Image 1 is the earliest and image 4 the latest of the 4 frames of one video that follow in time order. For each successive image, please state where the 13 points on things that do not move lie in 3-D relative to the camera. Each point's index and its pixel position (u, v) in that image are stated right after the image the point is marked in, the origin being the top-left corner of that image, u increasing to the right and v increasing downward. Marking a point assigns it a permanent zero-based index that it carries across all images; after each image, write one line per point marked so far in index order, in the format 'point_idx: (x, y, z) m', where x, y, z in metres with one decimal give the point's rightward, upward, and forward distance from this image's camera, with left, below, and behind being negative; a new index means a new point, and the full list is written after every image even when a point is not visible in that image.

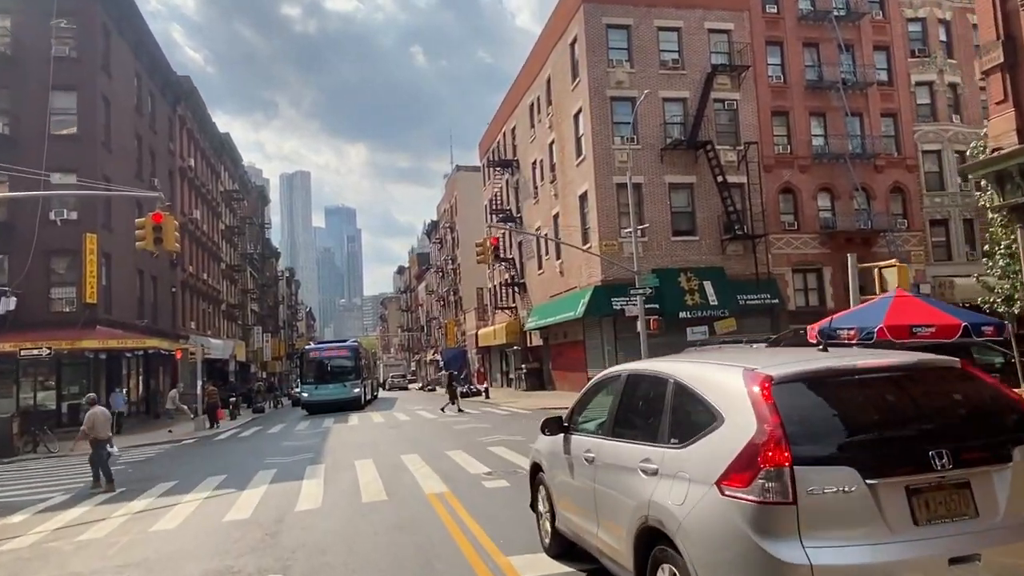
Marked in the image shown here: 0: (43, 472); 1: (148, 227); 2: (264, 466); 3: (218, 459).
0: (-12.8, -5.0, +19.6) m
1: (-9.2, +1.6, +18.2) m
2: (-5.5, -4.0, +16.1) m
3: (-7.6, -4.4, +18.6) m
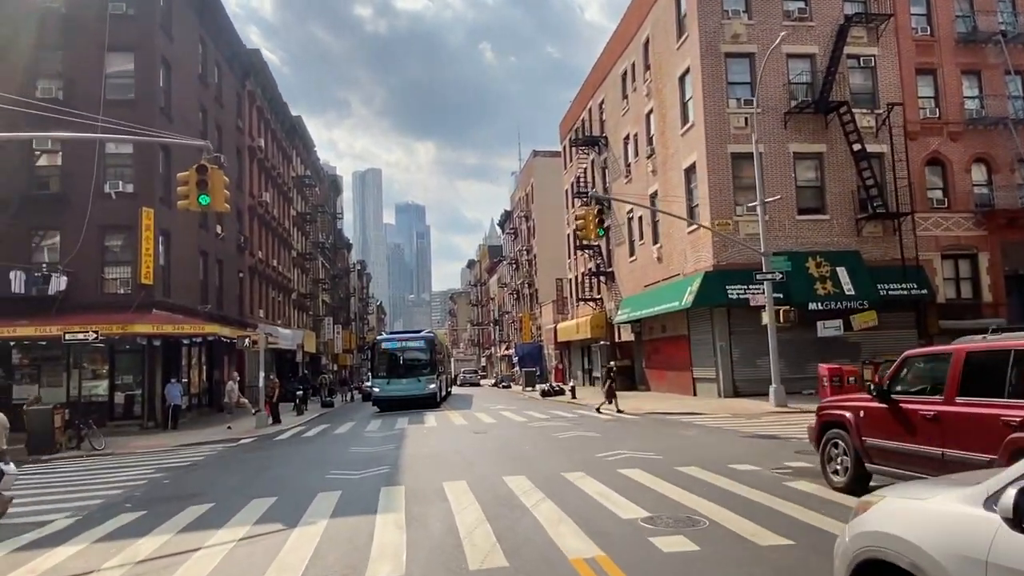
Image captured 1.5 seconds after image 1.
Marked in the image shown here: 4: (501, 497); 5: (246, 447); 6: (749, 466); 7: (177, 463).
0: (-10.2, -4.3, +16.6) m
1: (-6.6, +2.2, +14.8) m
2: (-3.2, -3.4, +12.4) m
3: (-5.0, -3.7, +15.1) m
4: (-0.1, -2.9, +10.1) m
5: (-7.2, -4.3, +19.7) m
6: (+4.0, -3.0, +12.1) m
7: (-8.1, -4.2, +17.5) m
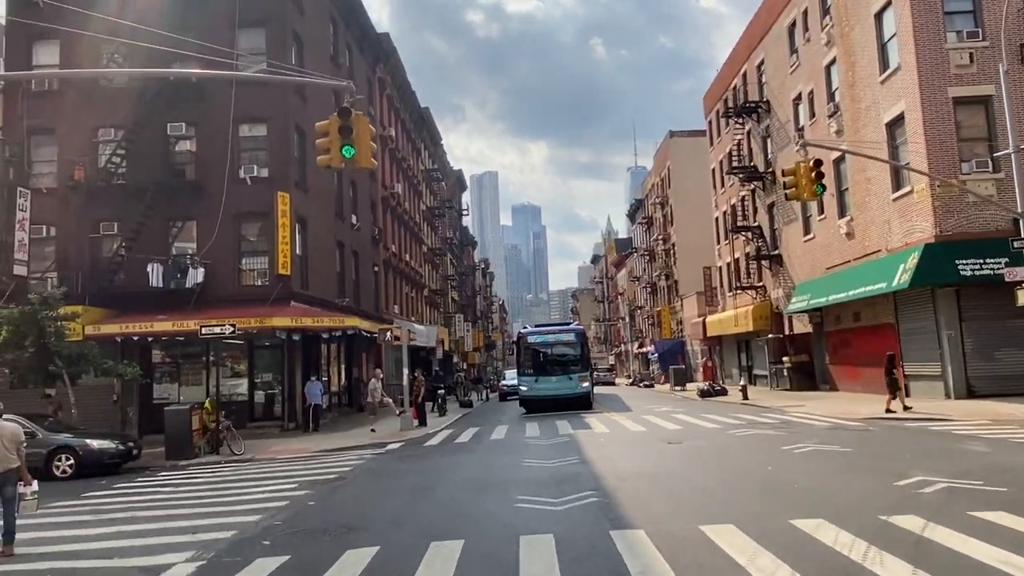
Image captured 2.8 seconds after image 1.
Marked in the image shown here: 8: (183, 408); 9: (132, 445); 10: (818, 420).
0: (-6.1, -4.0, +14.3) m
1: (-3.0, +2.7, +12.0) m
2: (+0.1, -2.9, +9.1) m
3: (-1.2, -3.3, +12.0) m
4: (+2.7, -2.4, +6.3) m
5: (-2.6, -3.9, +16.9) m
6: (+7.1, -2.3, +7.5) m
7: (-3.9, -3.8, +14.8) m
8: (-8.9, -3.2, +19.5) m
9: (-9.5, -3.9, +18.1) m
10: (+8.5, -3.7, +19.9) m
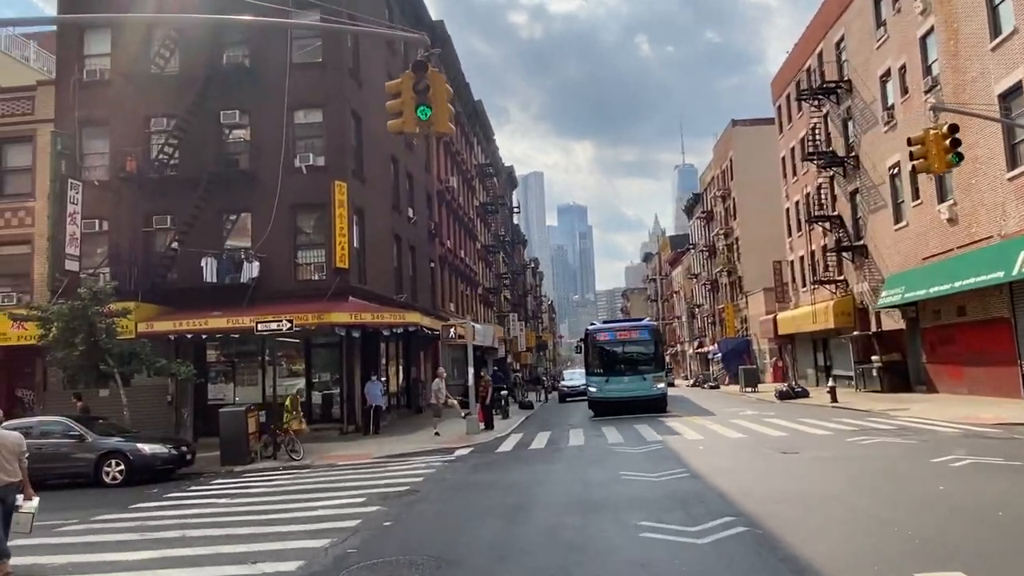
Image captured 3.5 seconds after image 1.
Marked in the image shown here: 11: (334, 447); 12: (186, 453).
0: (-4.4, -3.8, +12.8) m
1: (-1.5, +2.9, +10.3) m
2: (+1.4, -2.6, +7.2) m
3: (+0.3, -3.1, +10.3) m
4: (+3.9, -2.1, +4.3) m
5: (-0.8, -3.7, +15.2) m
6: (+8.3, -2.0, +5.3) m
7: (-2.2, -3.6, +13.2) m
8: (-6.9, -3.1, +18.2) m
9: (-7.6, -3.8, +16.8) m
10: (+10.4, -3.4, +17.5) m
11: (-4.8, -4.3, +19.5) m
12: (-7.6, -3.9, +16.8) m
